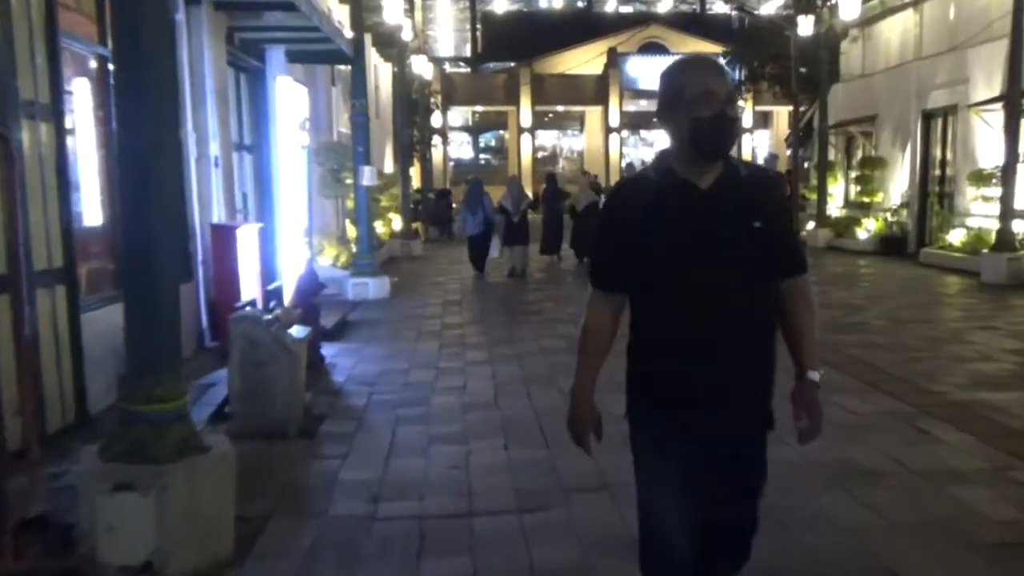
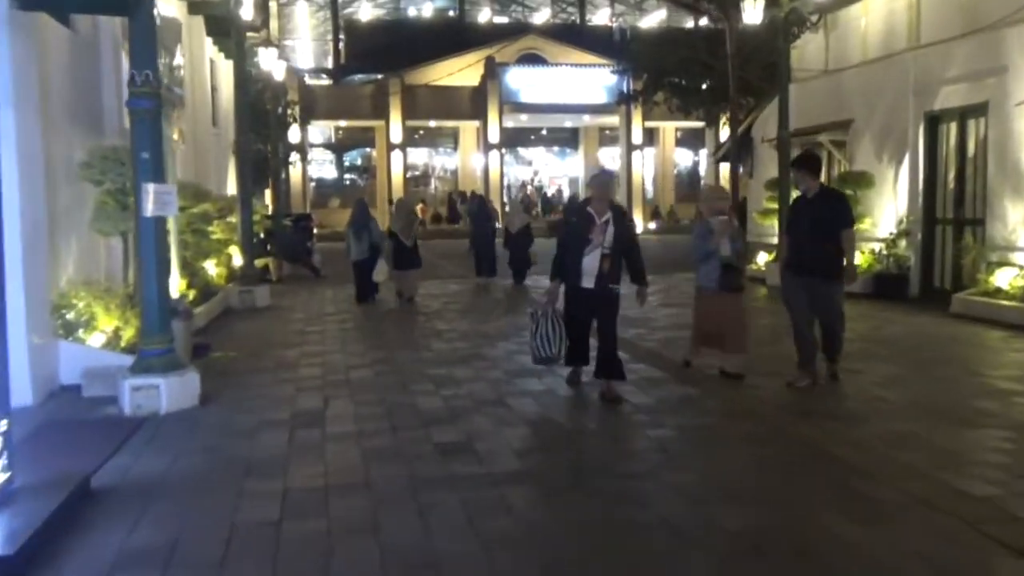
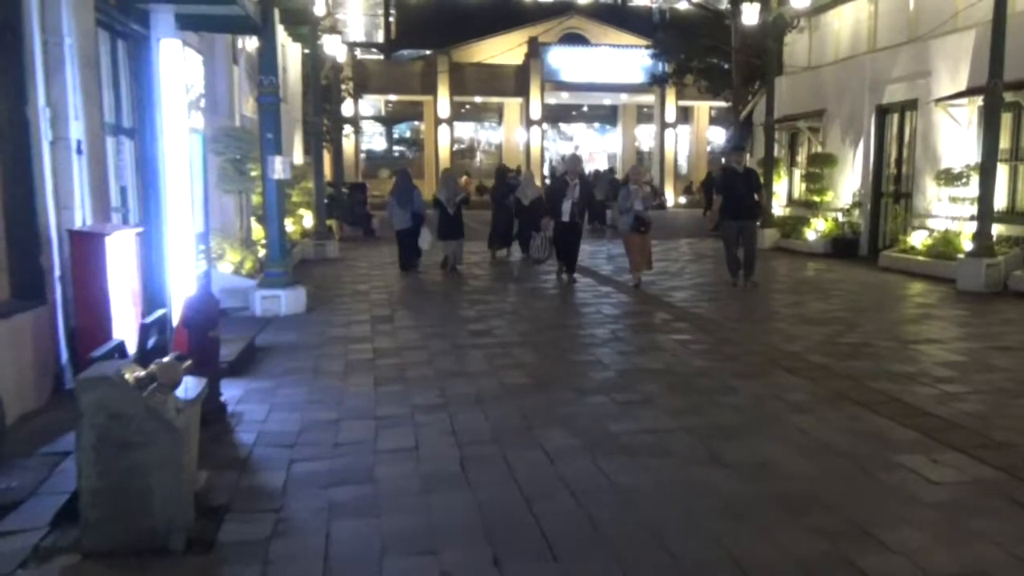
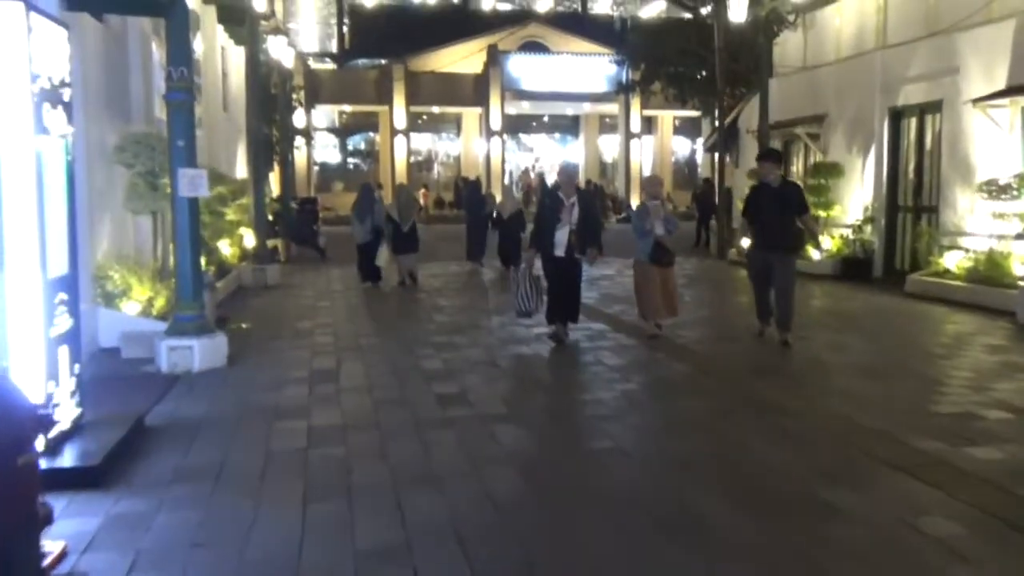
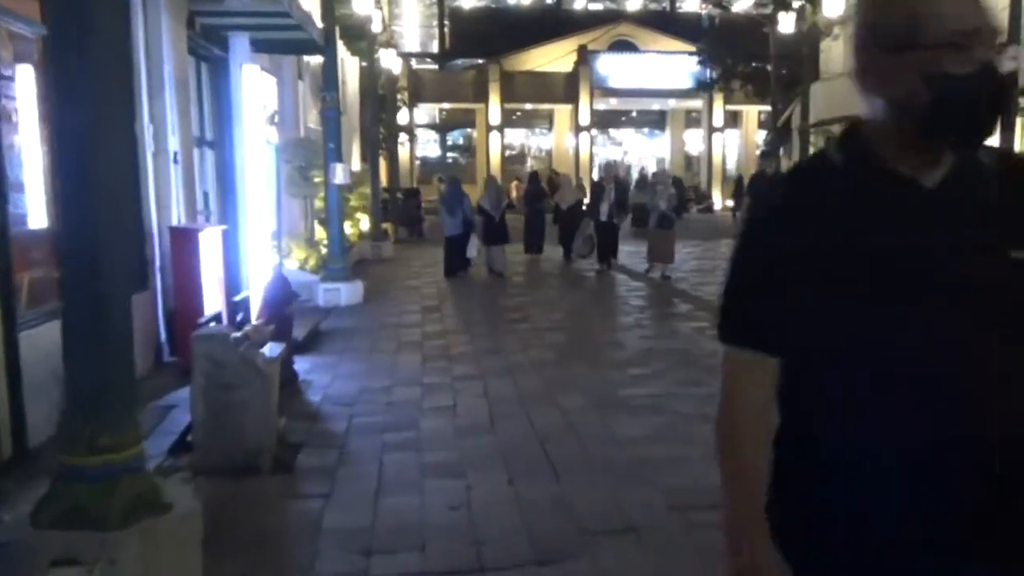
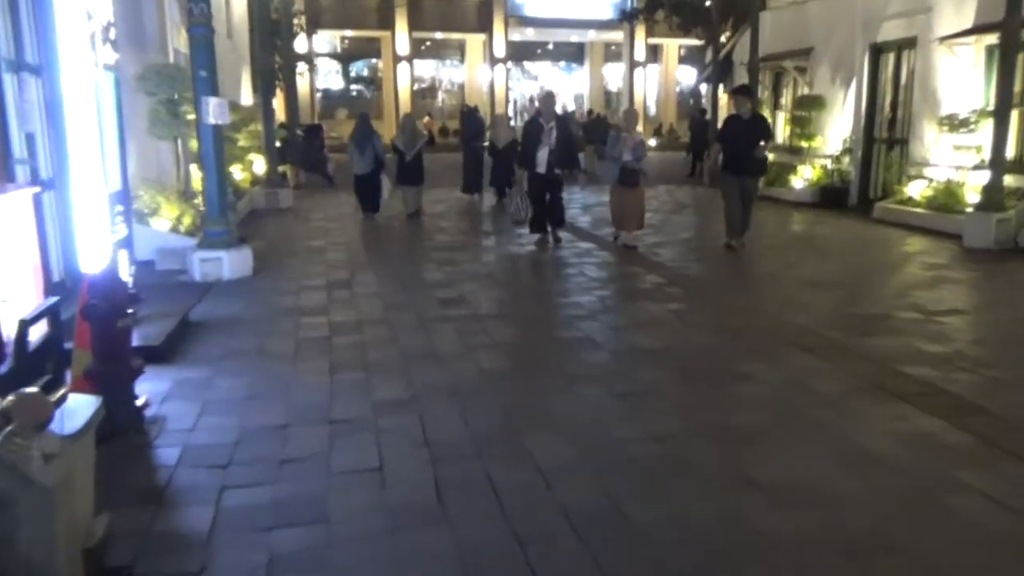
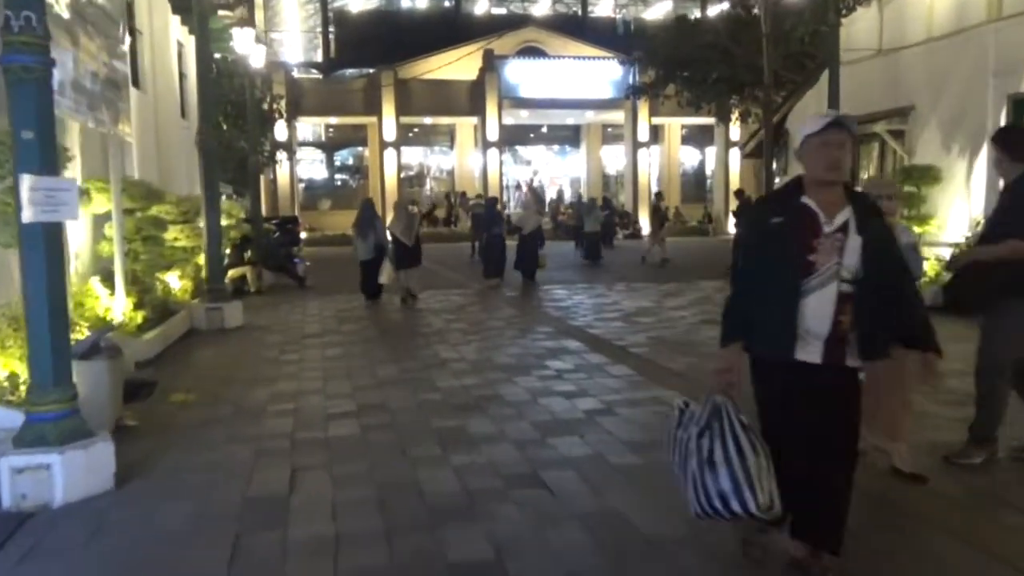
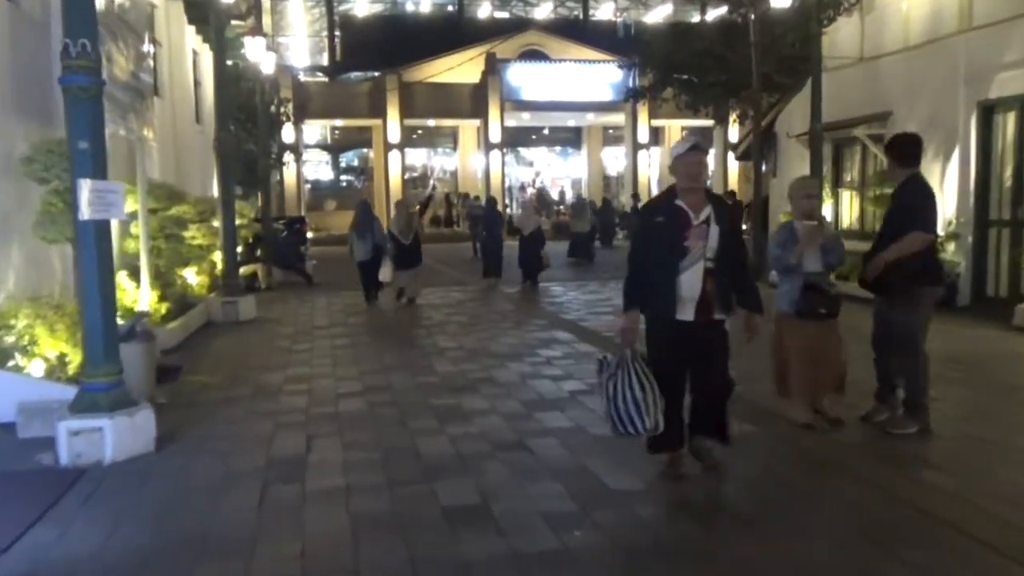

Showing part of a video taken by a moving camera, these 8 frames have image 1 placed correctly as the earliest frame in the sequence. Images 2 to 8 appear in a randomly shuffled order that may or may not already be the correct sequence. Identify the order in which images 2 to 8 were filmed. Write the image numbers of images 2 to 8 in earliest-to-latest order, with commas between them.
5, 3, 6, 4, 2, 8, 7
